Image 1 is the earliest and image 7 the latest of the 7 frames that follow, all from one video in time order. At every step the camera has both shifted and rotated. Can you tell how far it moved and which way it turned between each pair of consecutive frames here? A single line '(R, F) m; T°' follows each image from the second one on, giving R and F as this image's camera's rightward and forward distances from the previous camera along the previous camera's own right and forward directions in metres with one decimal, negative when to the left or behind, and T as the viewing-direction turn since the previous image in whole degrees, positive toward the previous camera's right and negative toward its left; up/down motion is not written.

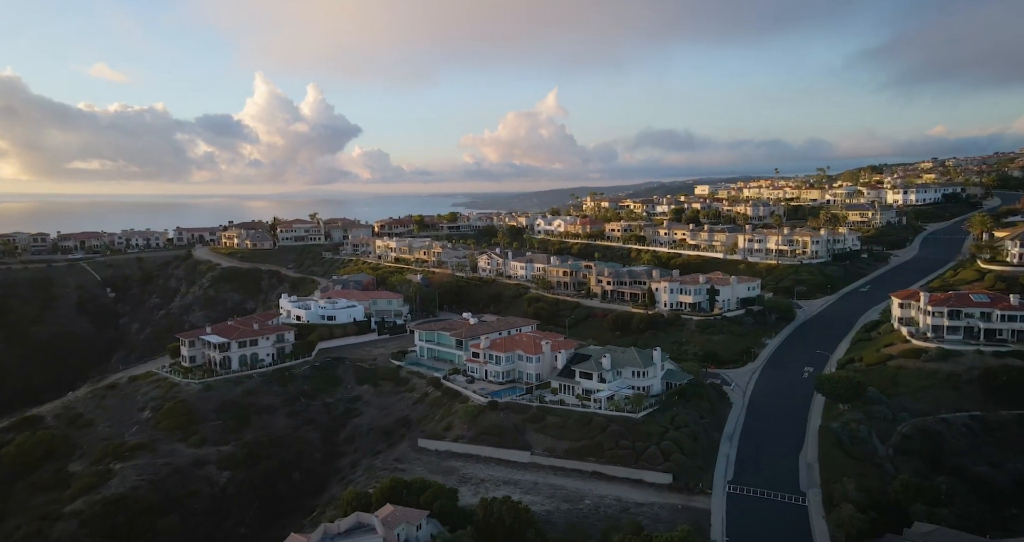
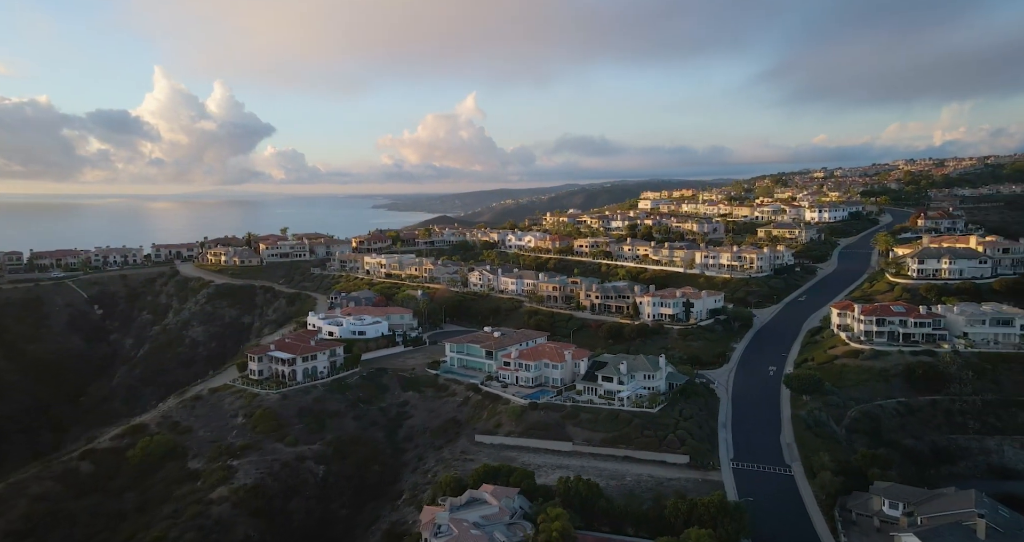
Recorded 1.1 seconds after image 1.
(-6.5, -6.2) m; +7°
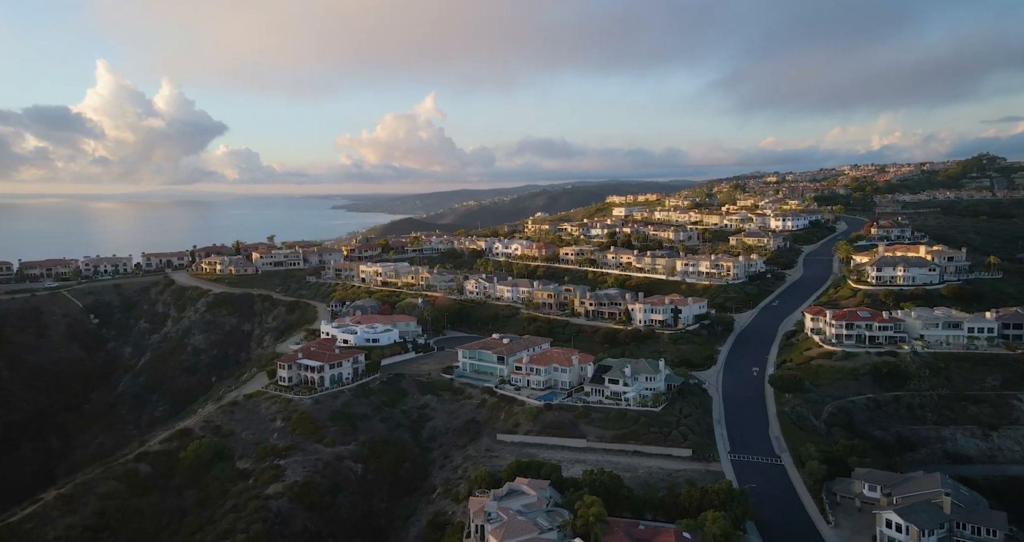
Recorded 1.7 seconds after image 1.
(-3.5, -3.5) m; +4°
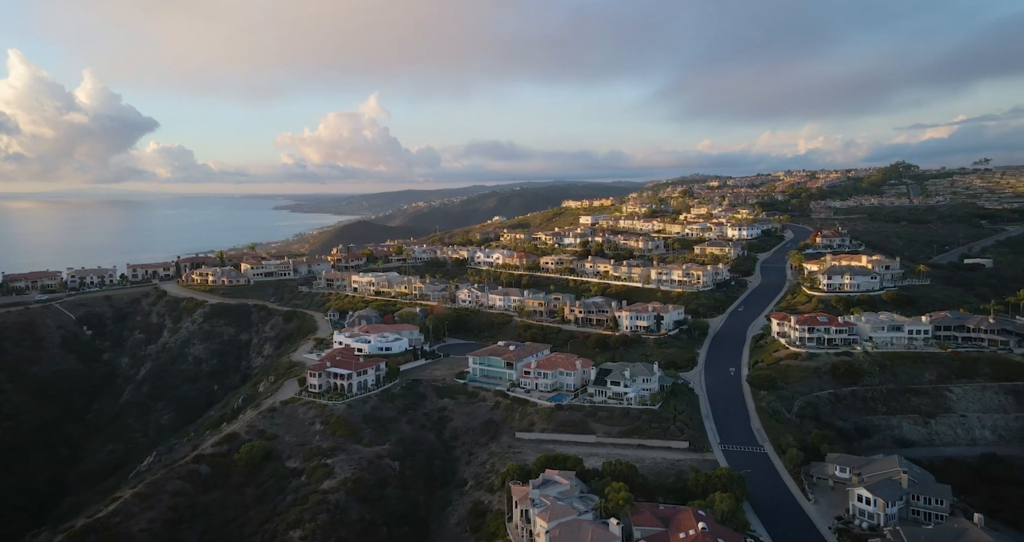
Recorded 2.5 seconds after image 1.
(-4.8, -4.5) m; +5°
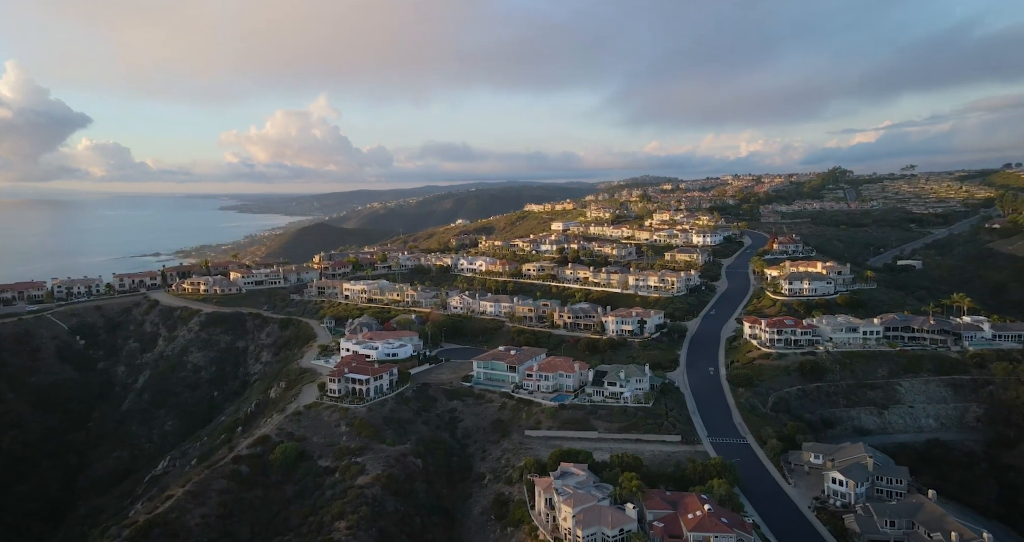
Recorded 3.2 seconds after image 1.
(-4.2, -4.0) m; +4°
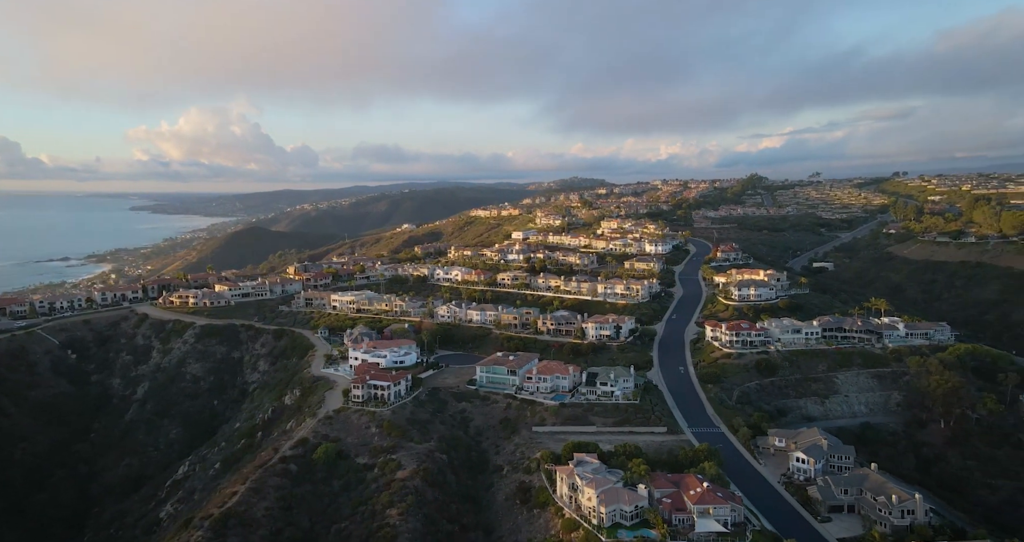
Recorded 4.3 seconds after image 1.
(-6.6, -5.9) m; +6°
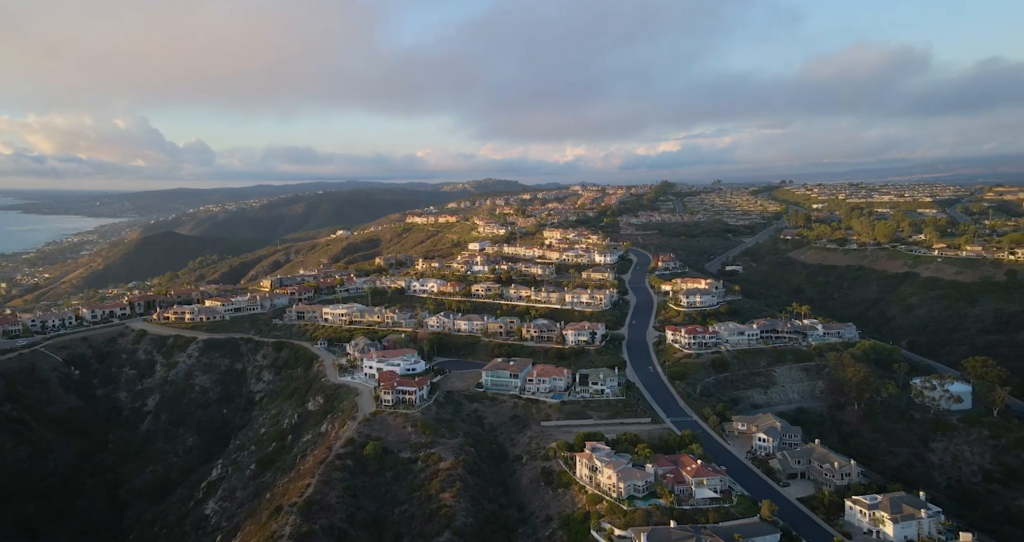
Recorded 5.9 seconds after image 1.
(-9.7, -8.2) m; +8°
